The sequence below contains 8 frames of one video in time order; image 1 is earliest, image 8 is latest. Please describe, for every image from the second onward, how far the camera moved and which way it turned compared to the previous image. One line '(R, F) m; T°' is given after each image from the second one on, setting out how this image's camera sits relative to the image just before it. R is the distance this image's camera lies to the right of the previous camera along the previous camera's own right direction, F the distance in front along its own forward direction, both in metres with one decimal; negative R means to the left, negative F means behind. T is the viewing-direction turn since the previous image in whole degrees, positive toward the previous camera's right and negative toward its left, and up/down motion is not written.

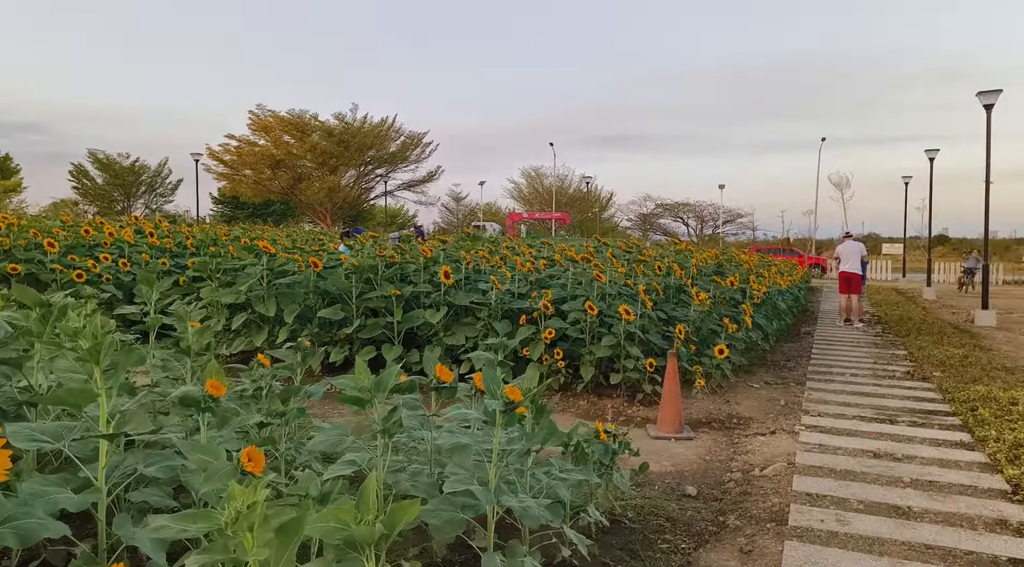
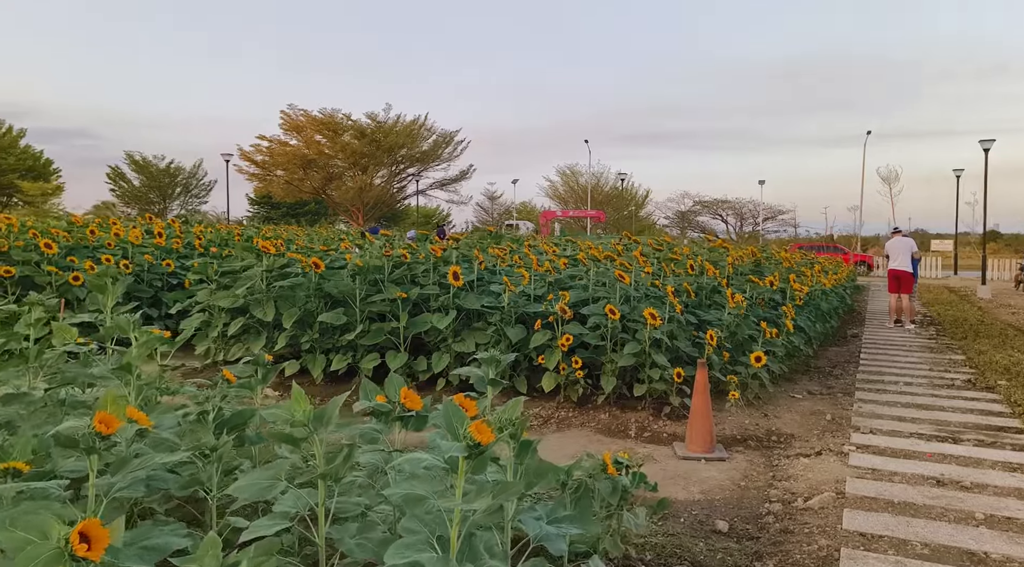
(+0.2, +0.5) m; -3°
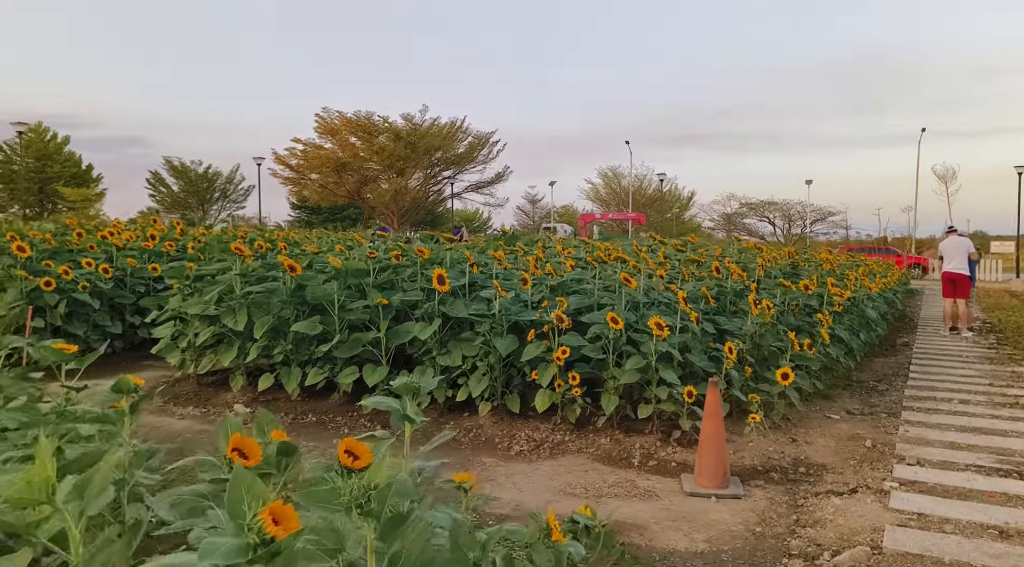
(+0.3, +0.6) m; -3°
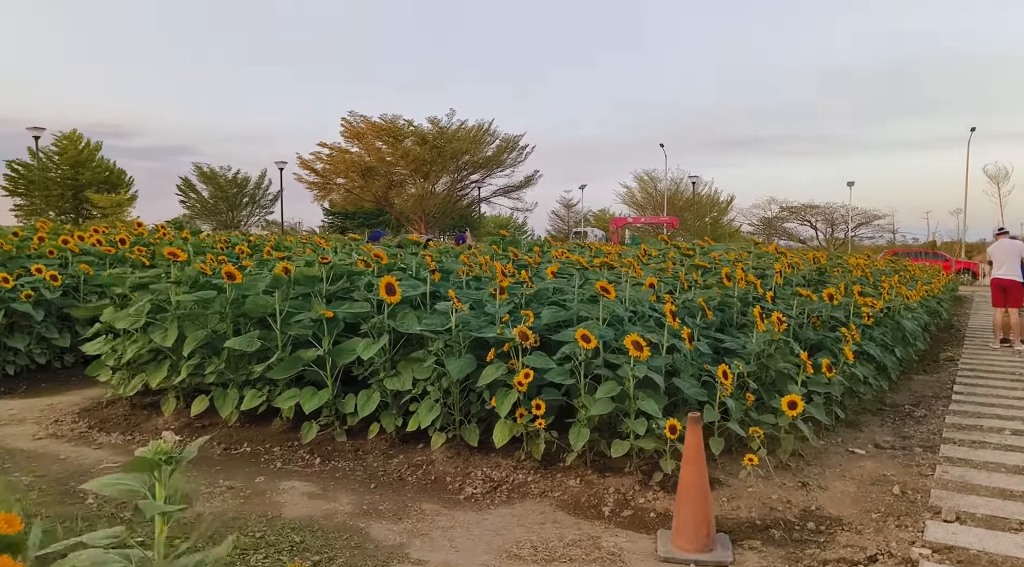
(+0.4, +0.6) m; -3°
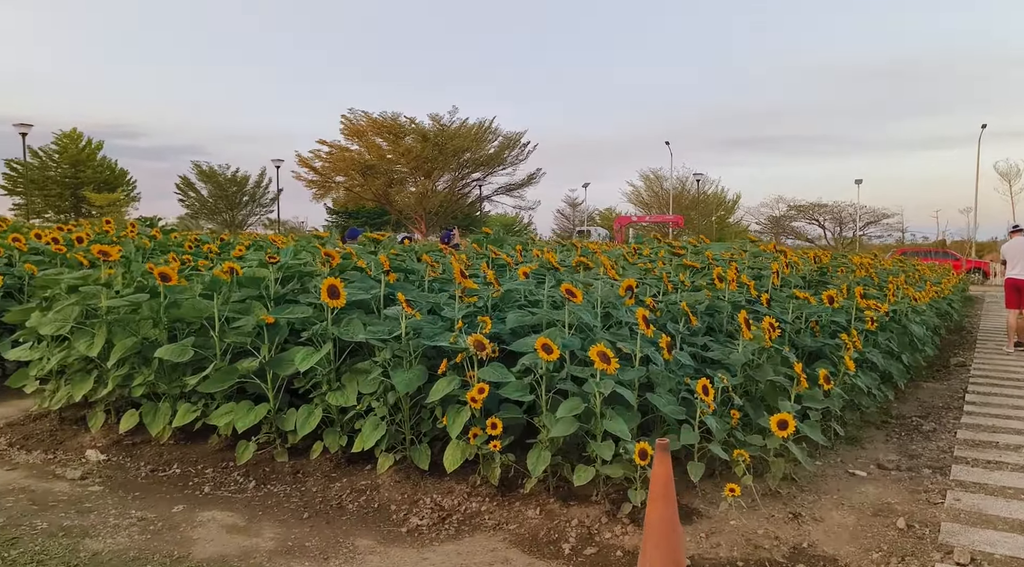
(+0.2, +0.4) m; -1°
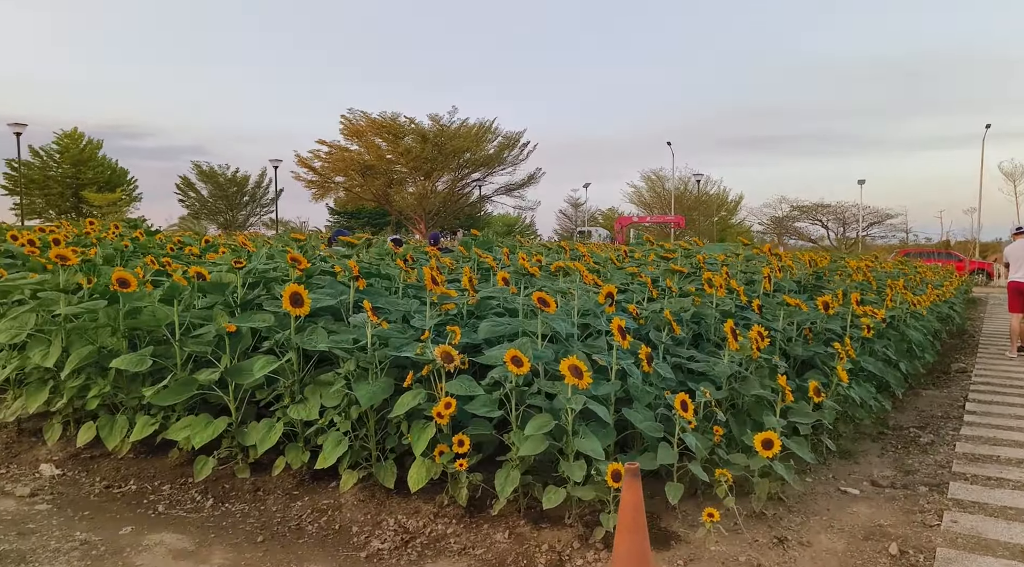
(+0.1, +0.2) m; 0°
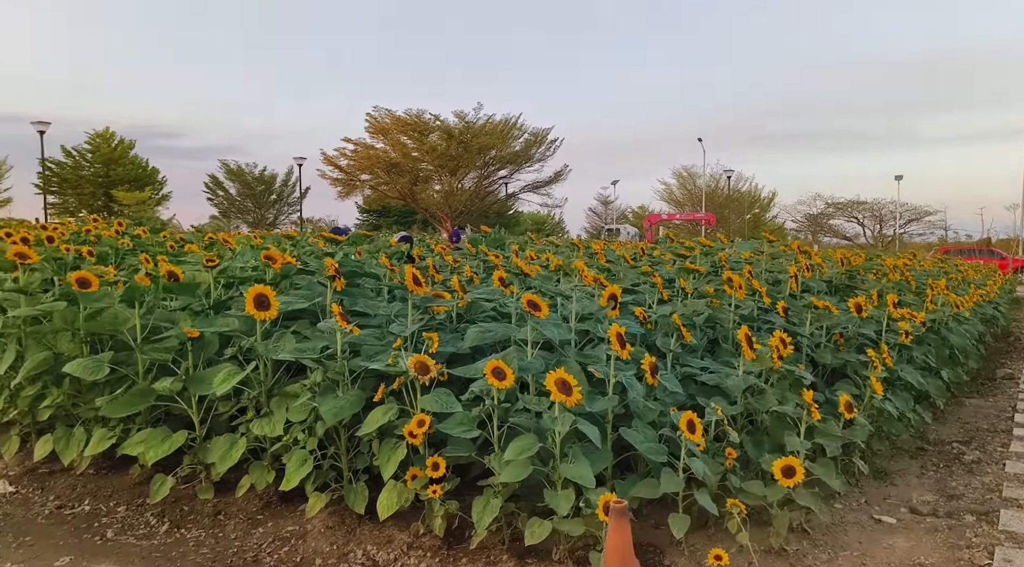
(+0.2, +0.4) m; -2°
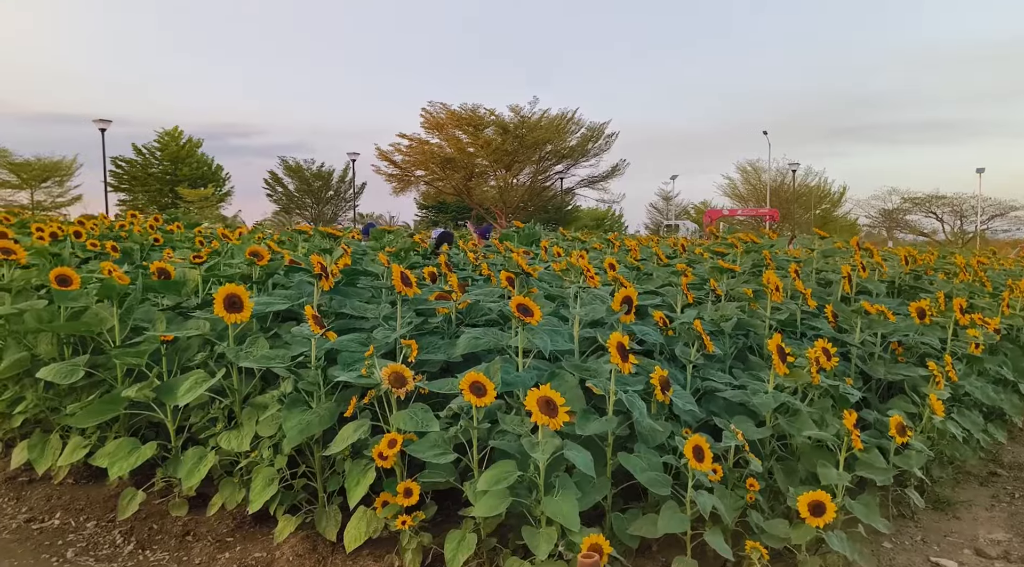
(+0.2, +0.3) m; -5°
